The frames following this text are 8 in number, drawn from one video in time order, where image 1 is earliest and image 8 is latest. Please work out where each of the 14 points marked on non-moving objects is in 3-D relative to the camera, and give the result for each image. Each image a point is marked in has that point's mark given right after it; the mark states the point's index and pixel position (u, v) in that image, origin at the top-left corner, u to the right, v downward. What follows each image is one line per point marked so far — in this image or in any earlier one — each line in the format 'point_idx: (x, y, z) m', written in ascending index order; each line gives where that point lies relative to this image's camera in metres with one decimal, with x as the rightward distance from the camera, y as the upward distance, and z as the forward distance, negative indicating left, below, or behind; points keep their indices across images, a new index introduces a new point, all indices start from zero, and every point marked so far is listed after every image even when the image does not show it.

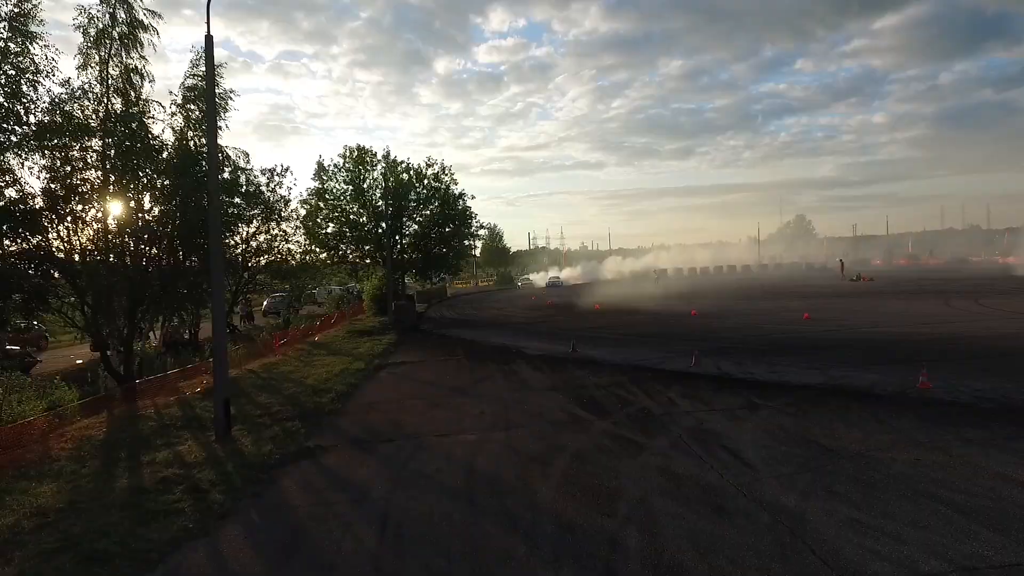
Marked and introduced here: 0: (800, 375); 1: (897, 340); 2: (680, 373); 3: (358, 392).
0: (+5.9, -1.8, +11.9) m
1: (+11.2, -1.5, +16.9) m
2: (+3.7, -1.9, +12.9) m
3: (-3.4, -2.3, +12.9) m
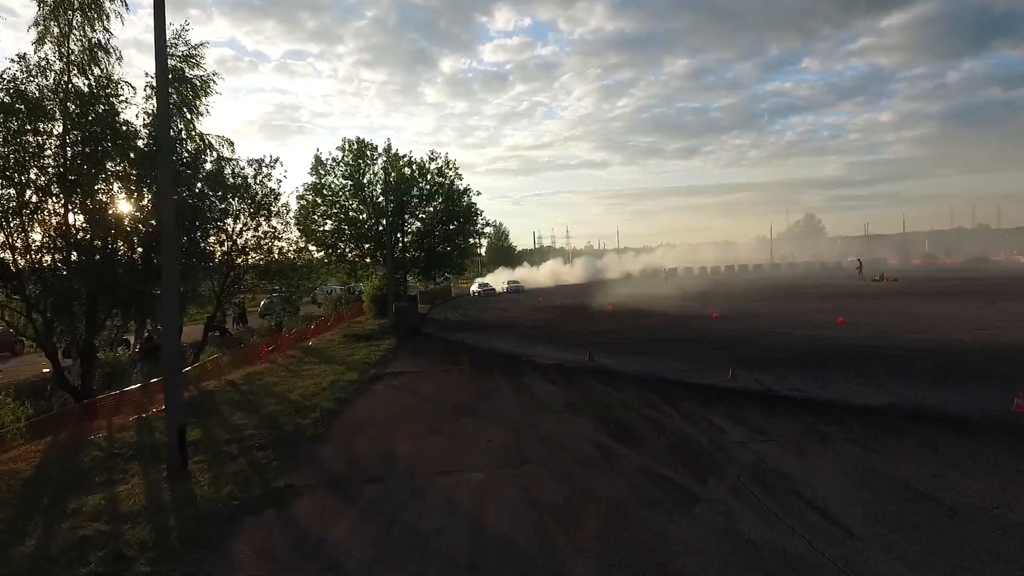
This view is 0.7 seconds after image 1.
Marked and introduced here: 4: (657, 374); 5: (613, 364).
0: (+6.1, -1.9, +10.2) m
1: (+11.4, -1.6, +15.2) m
2: (+3.9, -1.9, +11.2) m
3: (-3.2, -2.3, +11.3) m
4: (+3.2, -1.9, +12.9) m
5: (+2.5, -1.9, +14.5) m
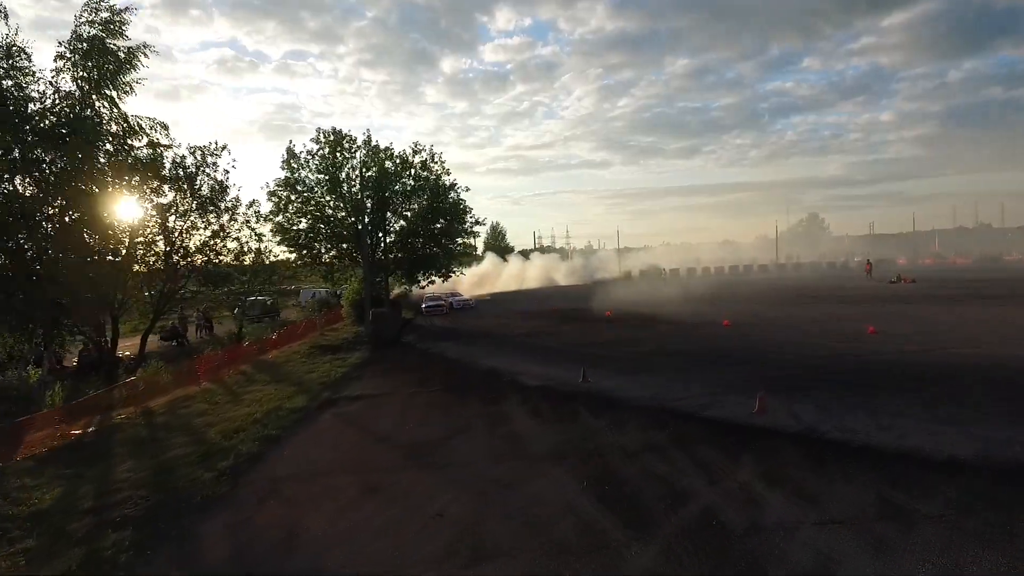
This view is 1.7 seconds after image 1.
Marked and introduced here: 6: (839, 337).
0: (+5.6, -2.0, +7.8) m
1: (+11.0, -1.7, +12.8) m
2: (+3.5, -2.1, +8.8) m
3: (-3.7, -2.5, +8.9) m
4: (+2.8, -2.1, +10.5) m
5: (+2.1, -2.1, +12.1) m
6: (+9.9, -1.5, +17.7) m
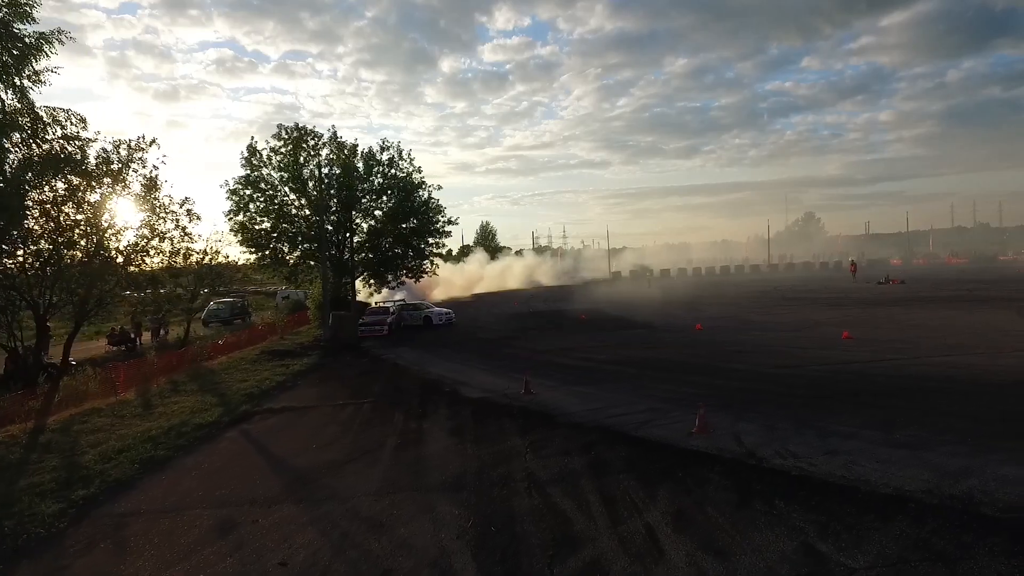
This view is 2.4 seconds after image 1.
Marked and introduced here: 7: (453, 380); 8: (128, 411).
0: (+4.3, -2.1, +6.9) m
1: (+9.6, -1.8, +11.8) m
2: (+2.2, -2.2, +7.9) m
3: (-5.0, -2.6, +8.0) m
4: (+1.5, -2.2, +9.5) m
5: (+0.8, -2.2, +11.1) m
6: (+8.6, -1.6, +16.8) m
7: (-1.4, -2.2, +14.0) m
8: (-7.7, -2.5, +11.7) m
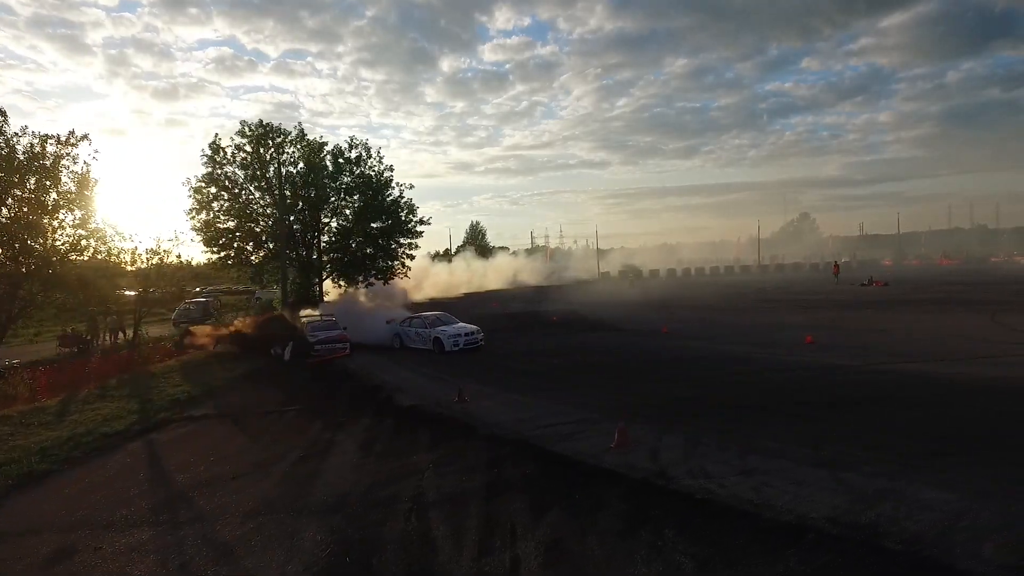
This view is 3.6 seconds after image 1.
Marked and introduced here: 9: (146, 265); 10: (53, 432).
0: (+3.0, -2.2, +6.3) m
1: (+8.3, -1.9, +11.3) m
2: (+0.8, -2.2, +7.3) m
3: (-6.3, -2.6, +7.4) m
4: (+0.2, -2.2, +9.0) m
5: (-0.5, -2.2, +10.6) m
6: (+7.3, -1.7, +16.2) m
7: (-2.7, -2.2, +13.4) m
8: (-9.0, -2.5, +11.1) m
9: (-12.3, +0.8, +19.6) m
10: (-8.0, -2.5, +10.2) m
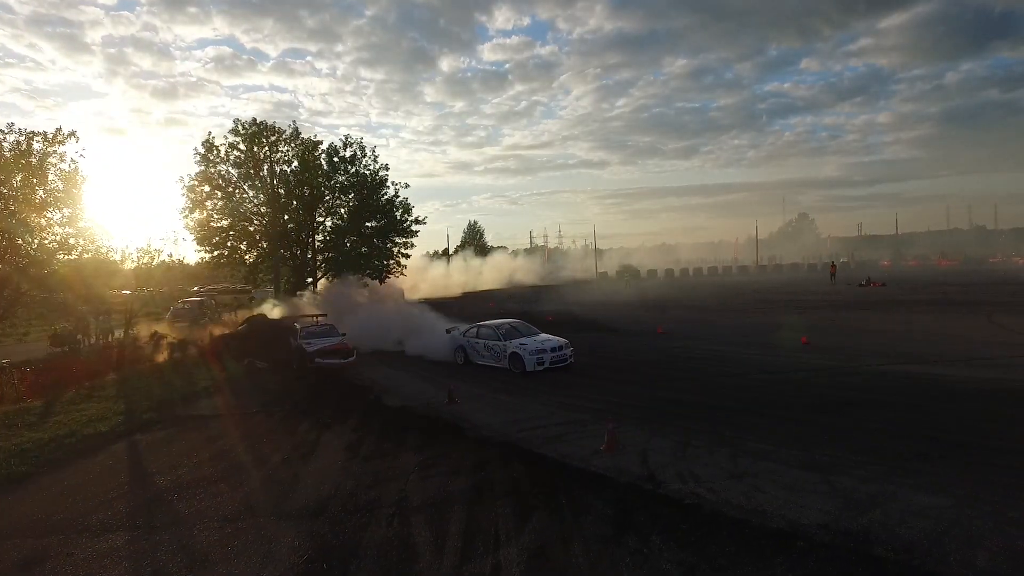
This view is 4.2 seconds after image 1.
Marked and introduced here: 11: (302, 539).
0: (+2.8, -2.2, +6.2) m
1: (+8.2, -1.9, +11.2) m
2: (+0.7, -2.2, +7.2) m
3: (-6.4, -2.6, +7.2) m
4: (0.0, -2.2, +8.8) m
5: (-0.7, -2.2, +10.4) m
6: (+7.1, -1.7, +16.1) m
7: (-2.9, -2.2, +13.3) m
8: (-9.1, -2.5, +10.9) m
9: (-12.4, +0.8, +19.4) m
10: (-8.1, -2.5, +10.0) m
11: (-2.1, -2.5, +5.7) m
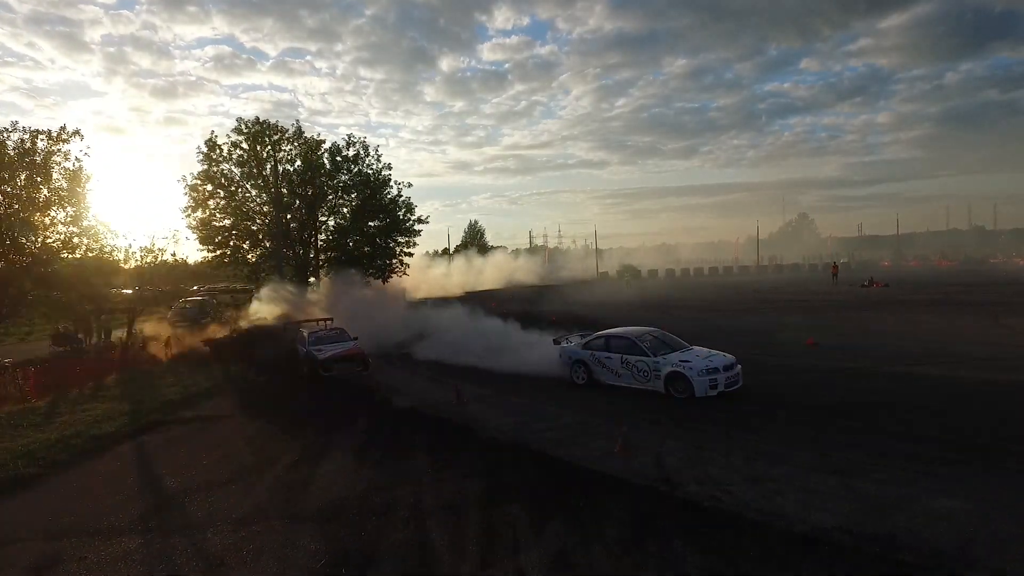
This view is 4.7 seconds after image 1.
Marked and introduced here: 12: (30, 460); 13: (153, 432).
0: (+3.0, -2.2, +6.1) m
1: (+8.3, -1.9, +11.1) m
2: (+0.9, -2.3, +7.1) m
3: (-6.3, -2.6, +7.2) m
4: (+0.2, -2.2, +8.7) m
5: (-0.5, -2.2, +10.4) m
6: (+7.3, -1.7, +16.0) m
7: (-2.7, -2.2, +13.2) m
8: (-9.0, -2.5, +10.9) m
9: (-12.3, +0.8, +19.3) m
10: (-8.0, -2.5, +9.9) m
11: (-1.9, -2.5, +5.7) m
12: (-7.0, -2.5, +8.5) m
13: (-6.3, -2.5, +10.2) m
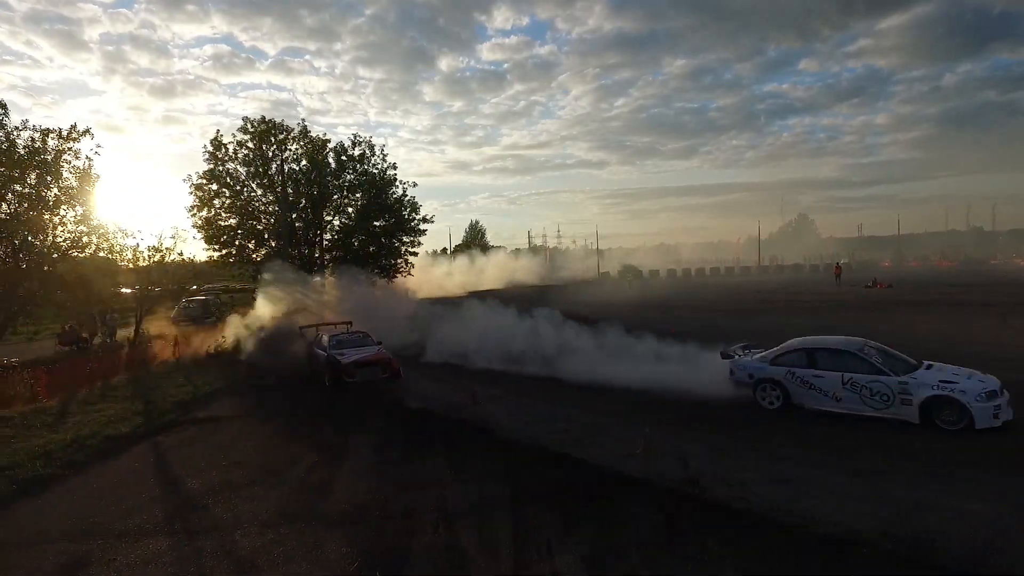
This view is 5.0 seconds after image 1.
0: (+3.3, -2.2, +6.1) m
1: (+8.6, -1.9, +11.1) m
2: (+1.2, -2.3, +7.1) m
3: (-6.0, -2.6, +7.1) m
4: (+0.5, -2.2, +8.7) m
5: (-0.2, -2.2, +10.3) m
6: (+7.5, -1.7, +16.0) m
7: (-2.4, -2.2, +13.1) m
8: (-8.7, -2.4, +10.8) m
9: (-12.0, +0.8, +19.3) m
10: (-7.7, -2.5, +9.9) m
11: (-1.6, -2.5, +5.6) m
12: (-6.7, -2.5, +8.5) m
13: (-6.0, -2.5, +10.2) m
